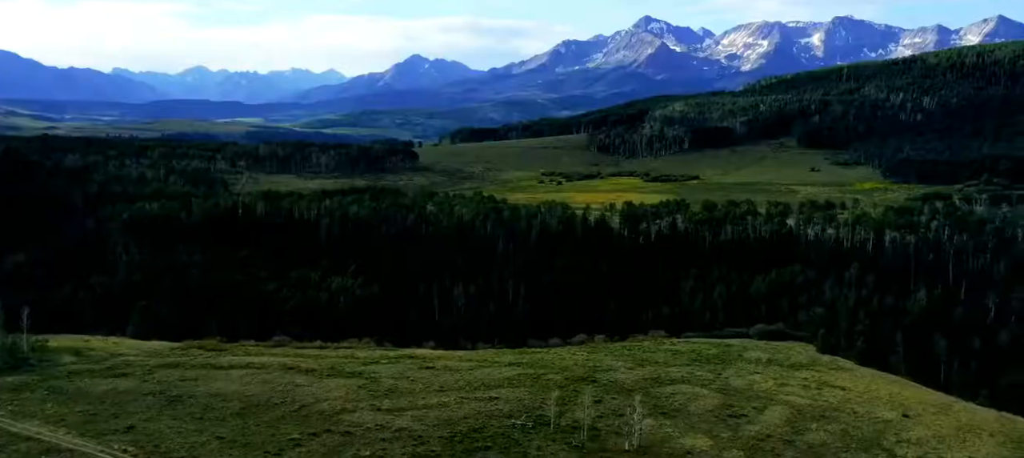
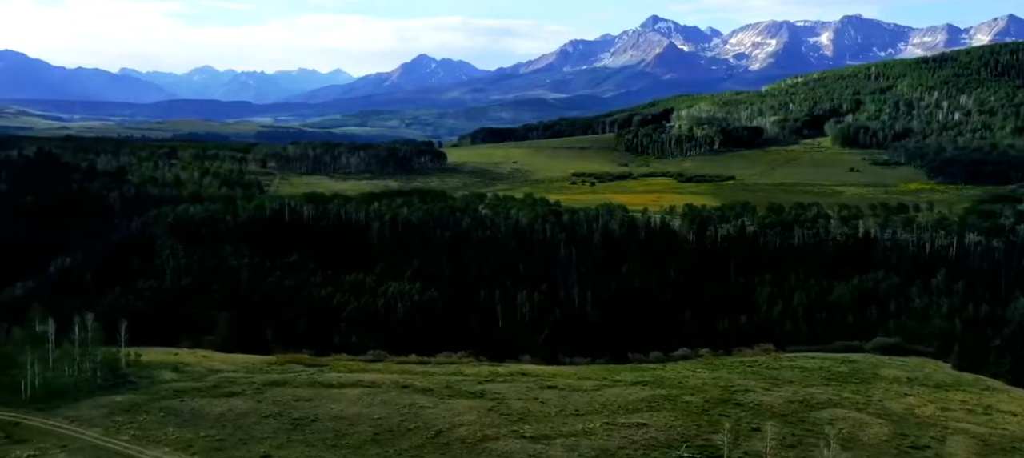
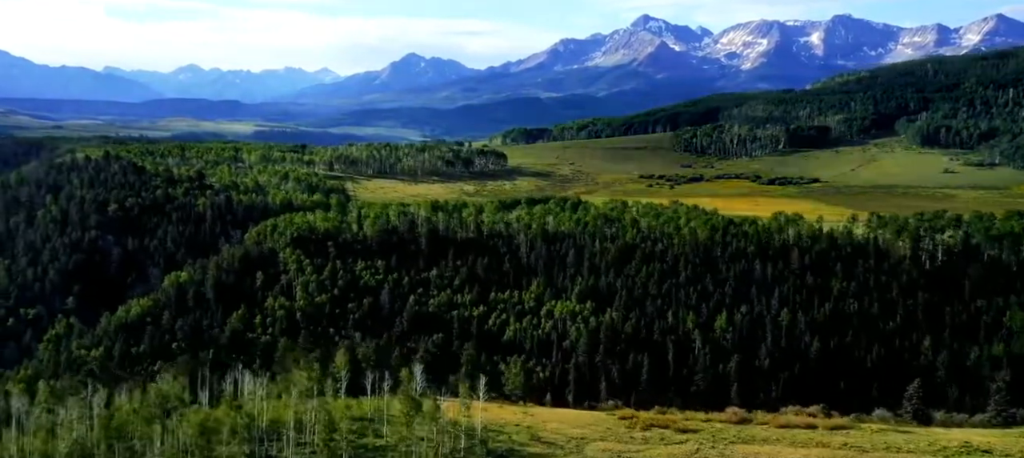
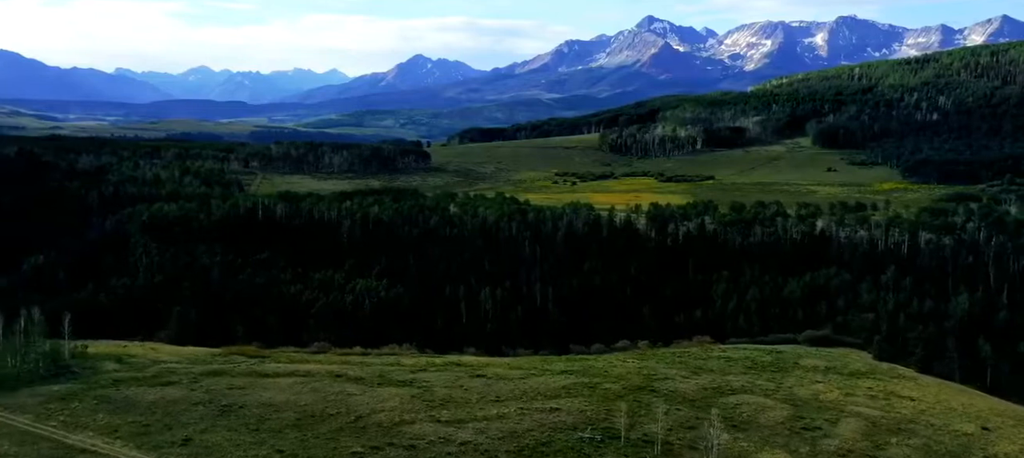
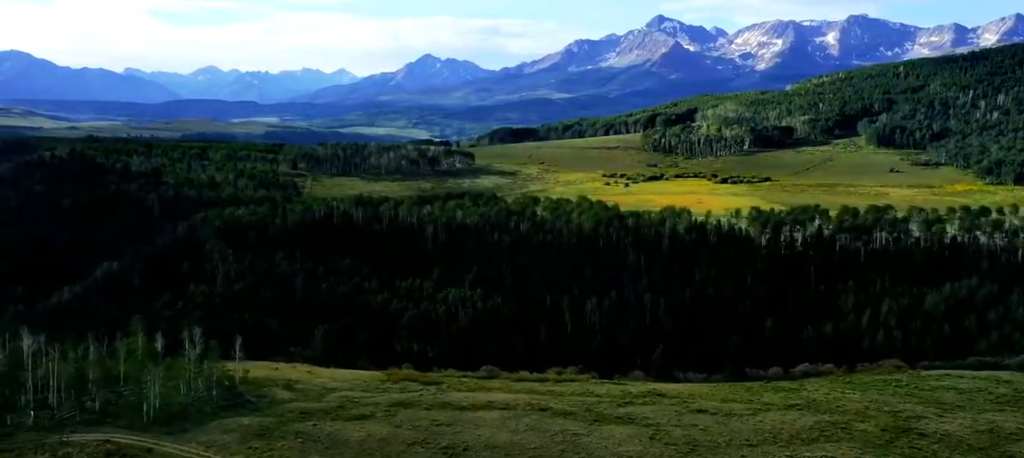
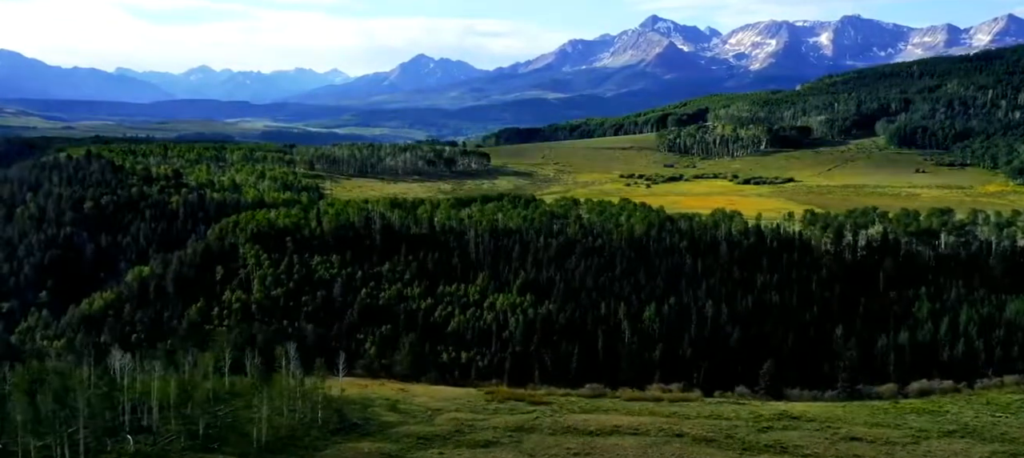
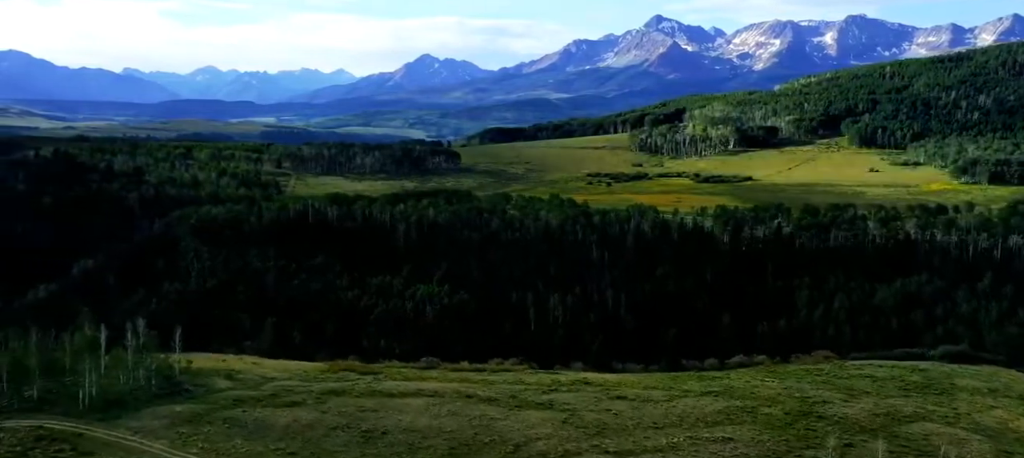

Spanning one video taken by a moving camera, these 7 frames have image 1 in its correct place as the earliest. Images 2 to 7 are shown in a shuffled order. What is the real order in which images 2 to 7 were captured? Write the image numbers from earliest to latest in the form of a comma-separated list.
4, 2, 7, 5, 6, 3
